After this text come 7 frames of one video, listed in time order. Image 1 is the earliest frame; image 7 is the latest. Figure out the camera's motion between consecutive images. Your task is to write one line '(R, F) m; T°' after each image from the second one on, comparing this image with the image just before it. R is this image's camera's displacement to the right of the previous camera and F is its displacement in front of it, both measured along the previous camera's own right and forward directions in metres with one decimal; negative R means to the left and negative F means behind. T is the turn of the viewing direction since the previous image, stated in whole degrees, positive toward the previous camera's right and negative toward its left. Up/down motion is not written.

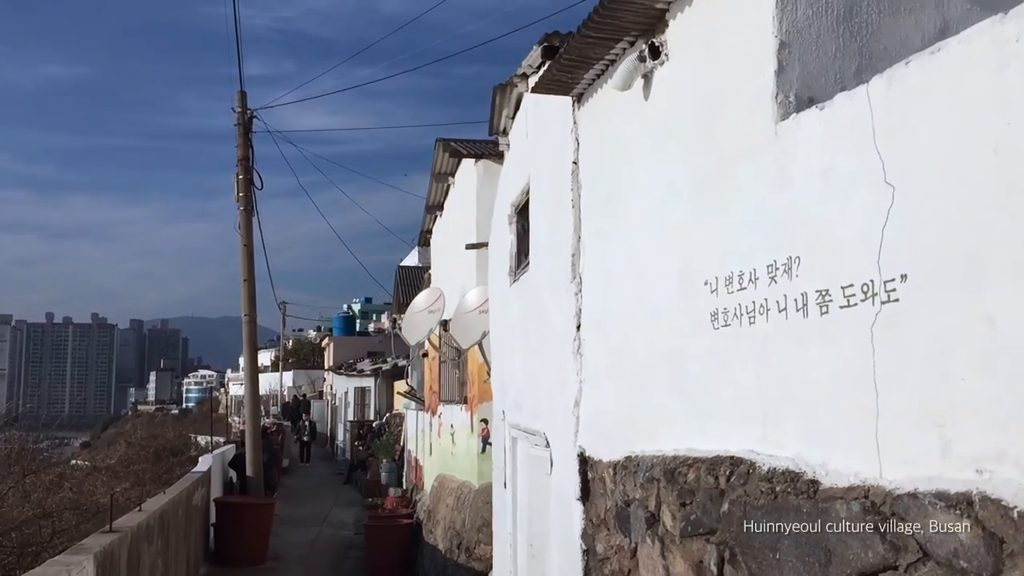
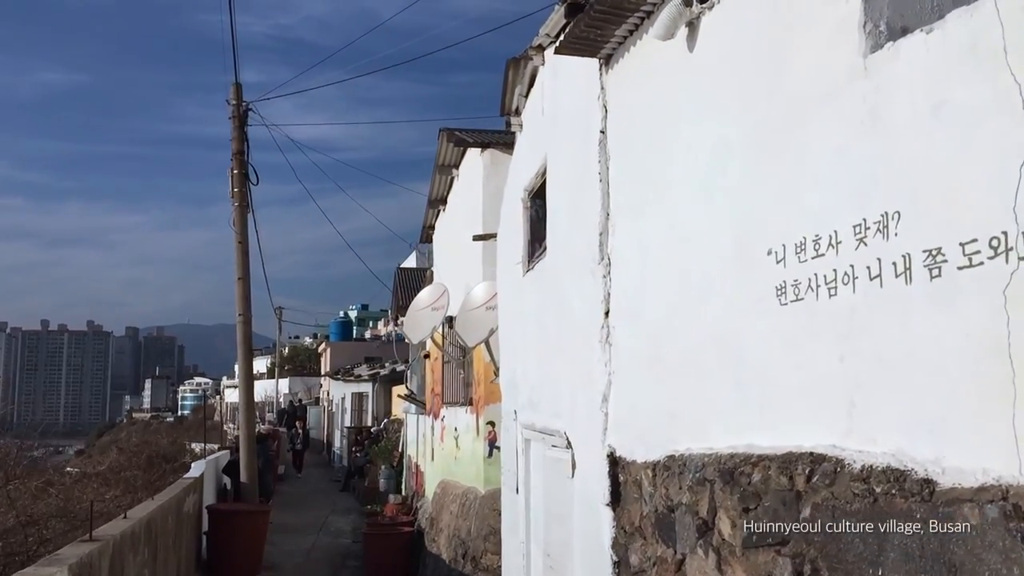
(-0.1, +0.5) m; 0°
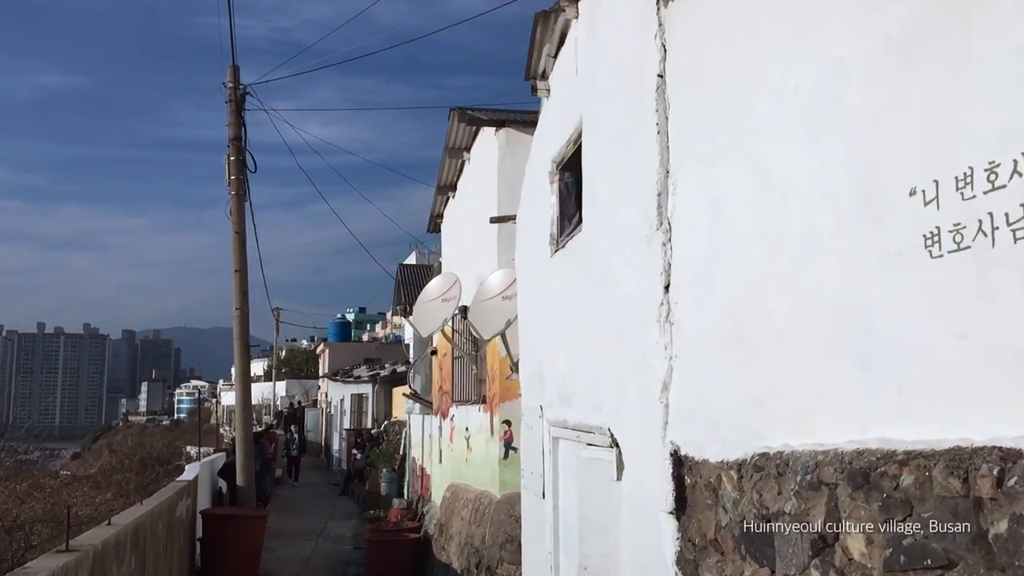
(-0.2, +0.7) m; 0°
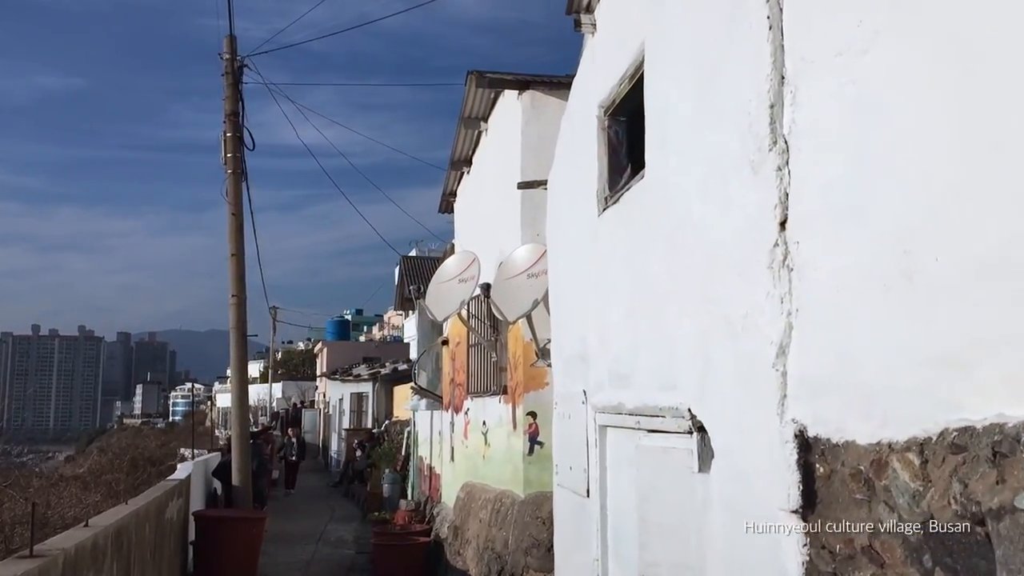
(-0.3, +0.9) m; 0°
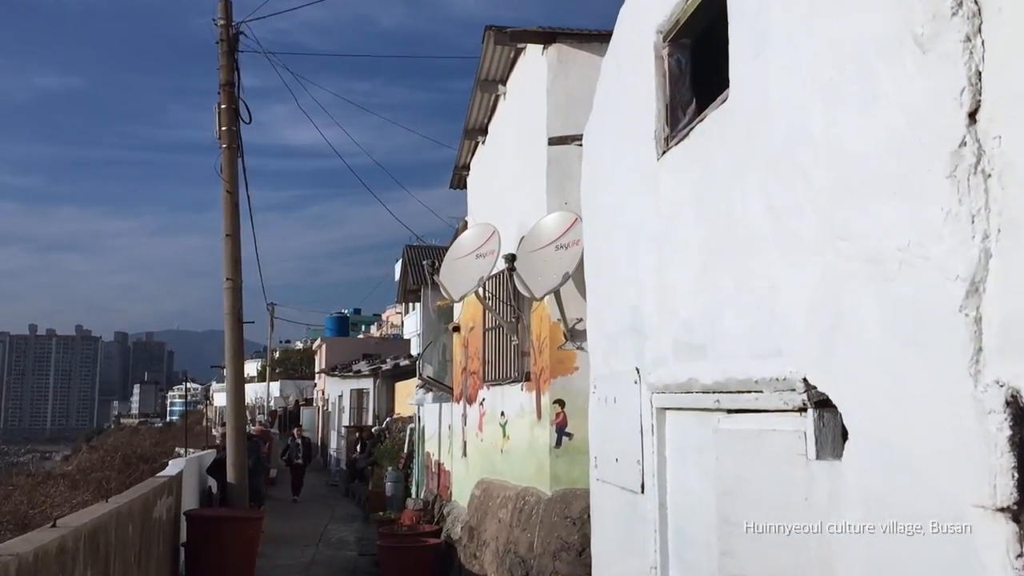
(-0.2, +0.9) m; 0°
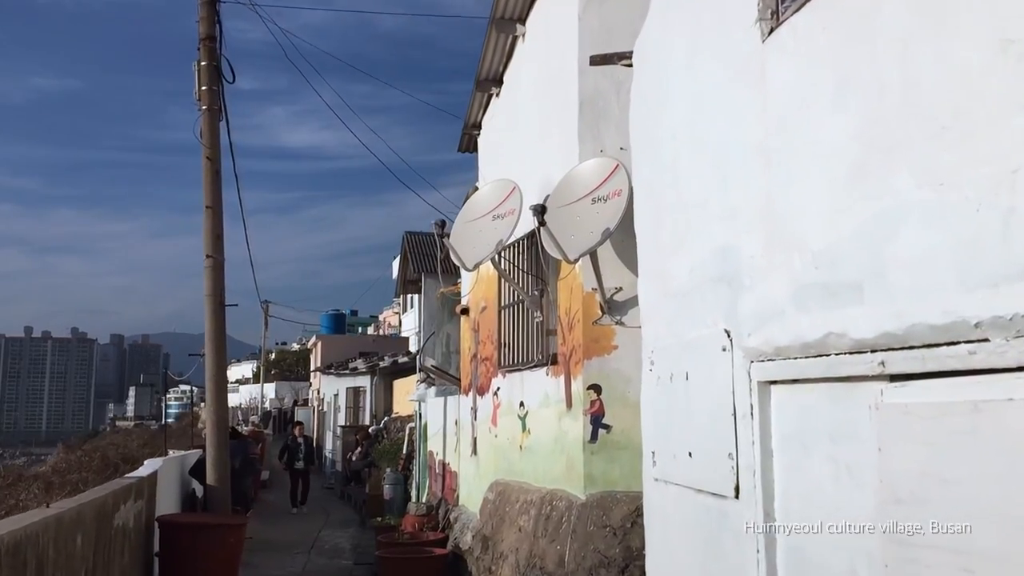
(-0.2, +1.3) m; 0°
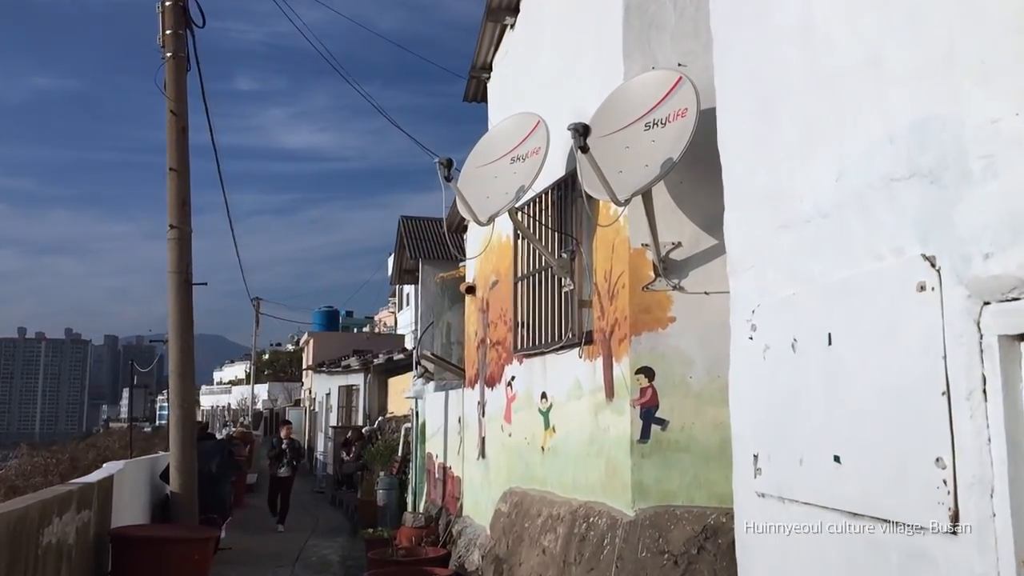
(-0.2, +1.5) m; 0°
